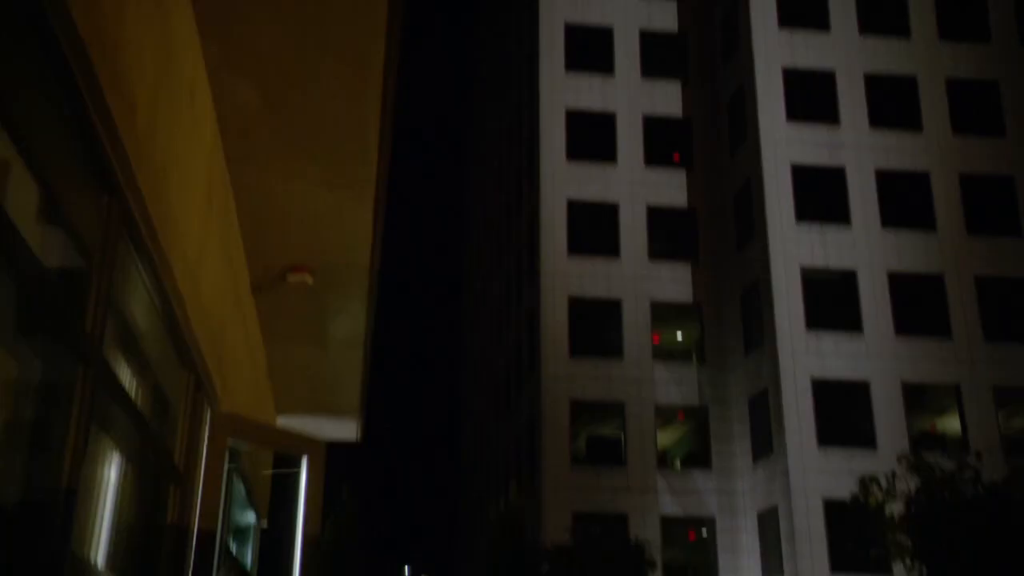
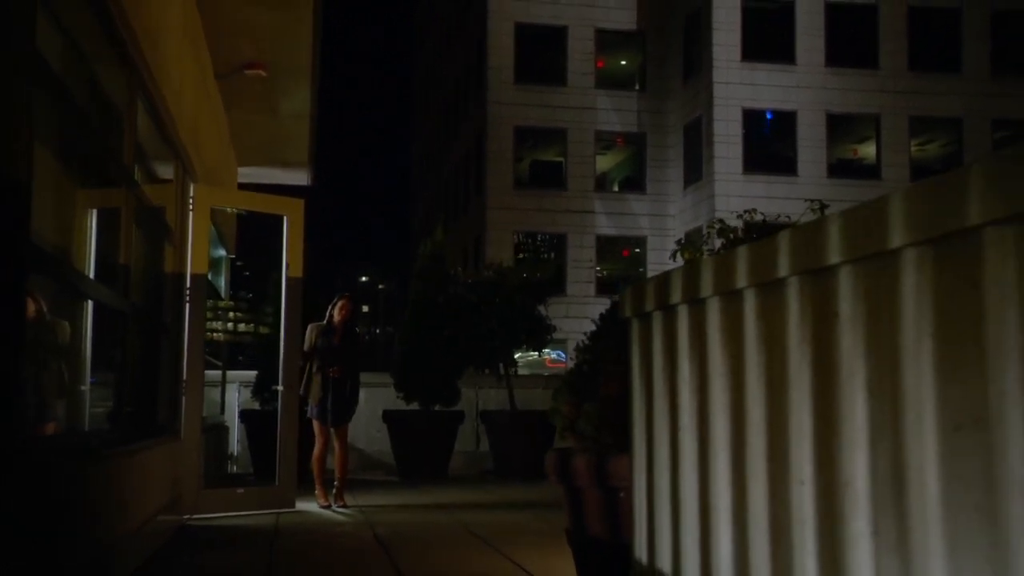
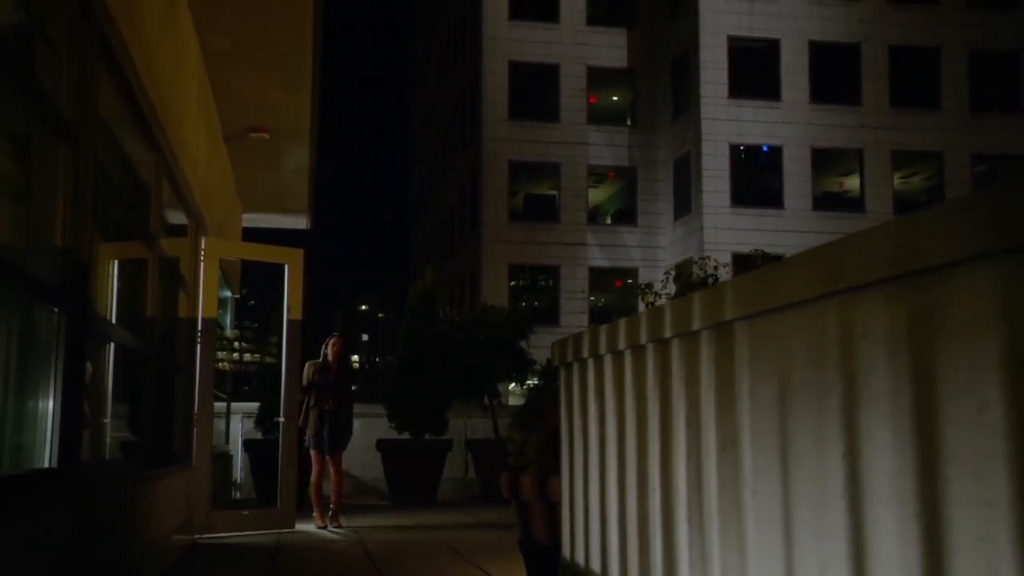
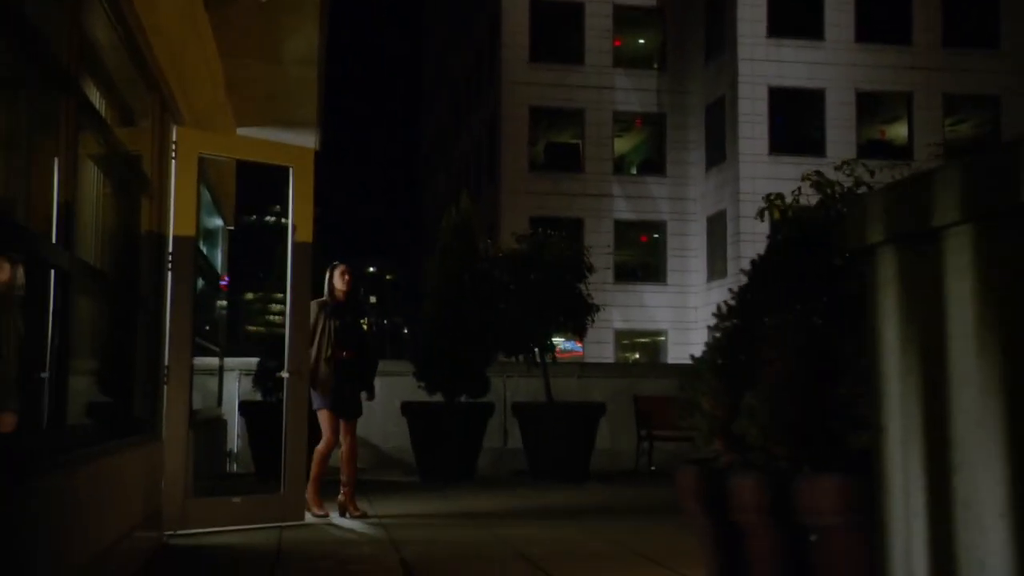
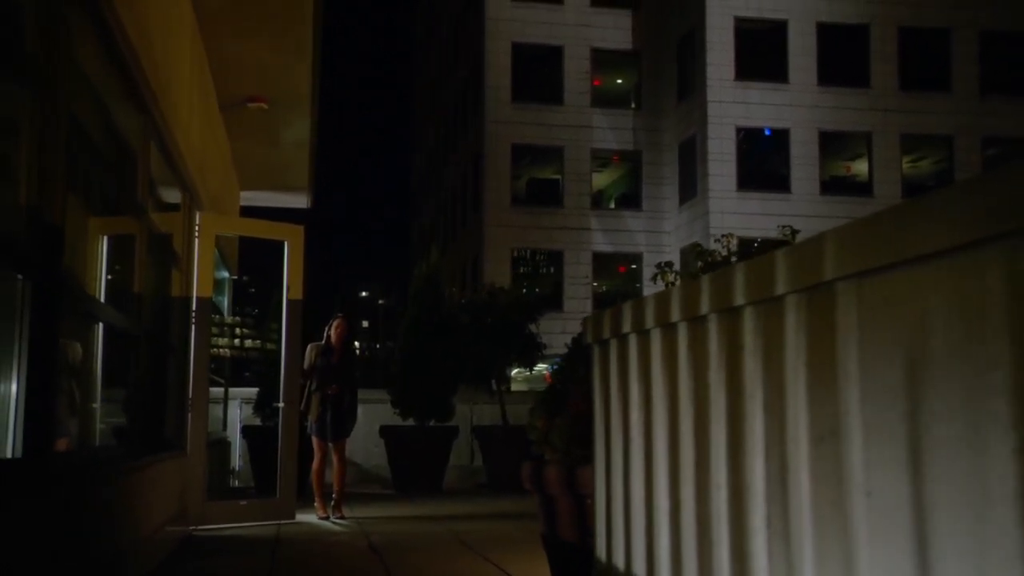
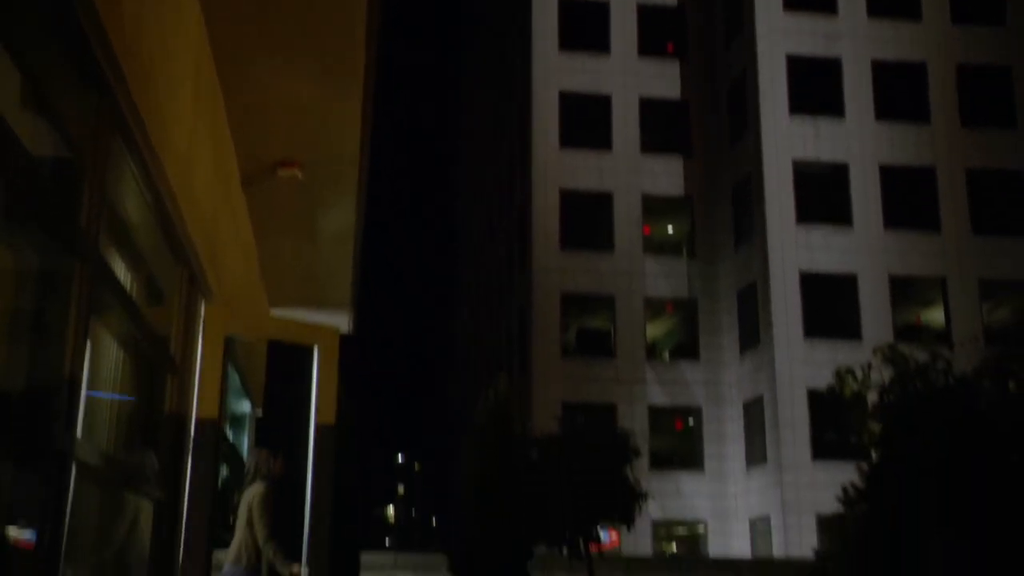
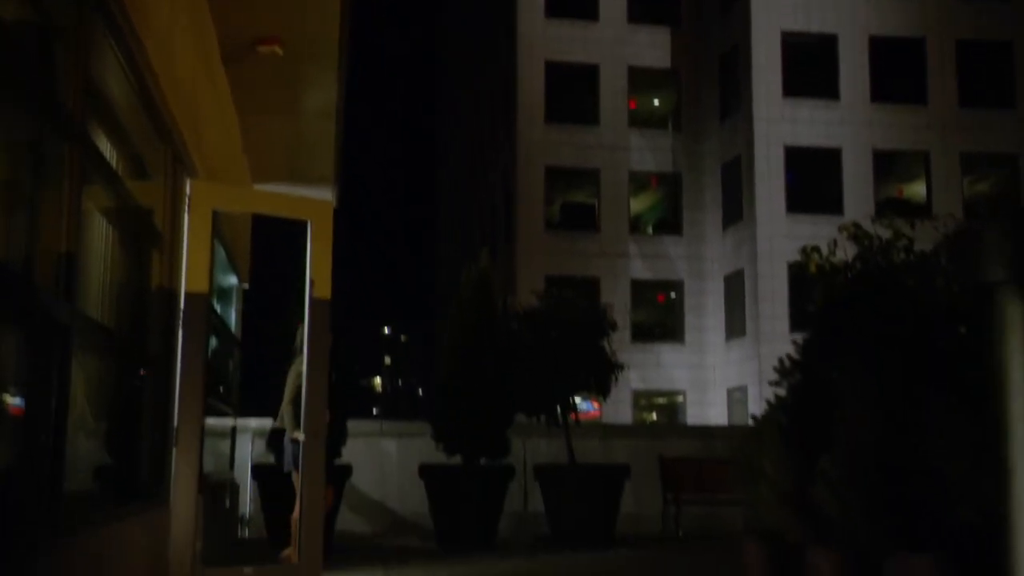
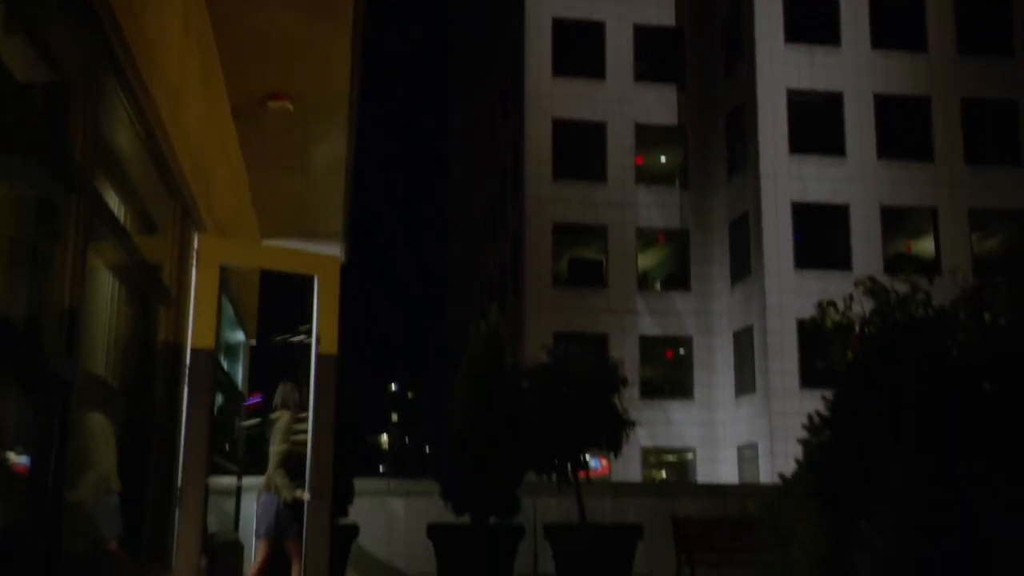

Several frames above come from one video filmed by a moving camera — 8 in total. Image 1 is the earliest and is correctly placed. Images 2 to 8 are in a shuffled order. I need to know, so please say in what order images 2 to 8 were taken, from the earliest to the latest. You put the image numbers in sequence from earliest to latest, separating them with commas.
6, 8, 7, 4, 2, 5, 3
